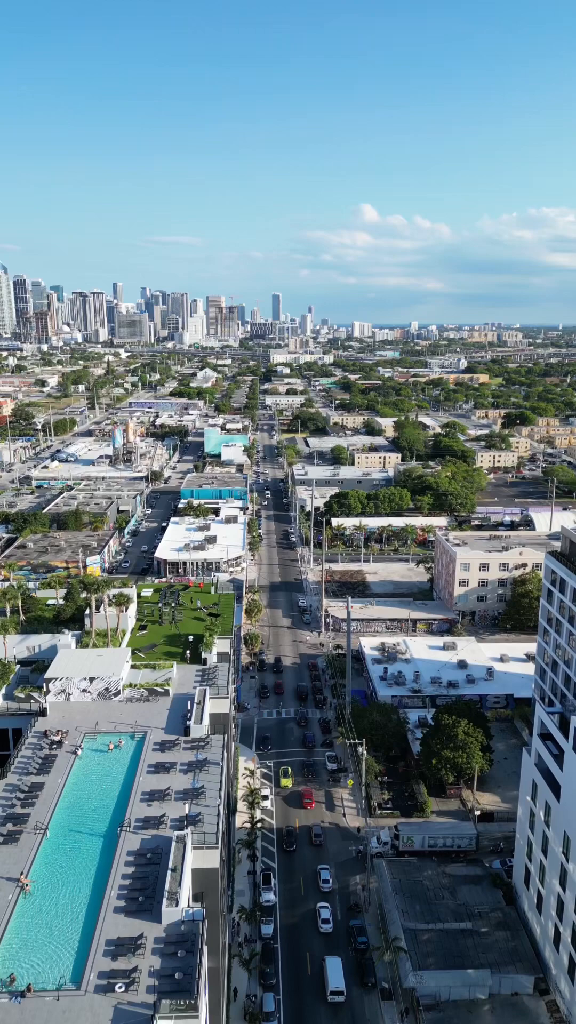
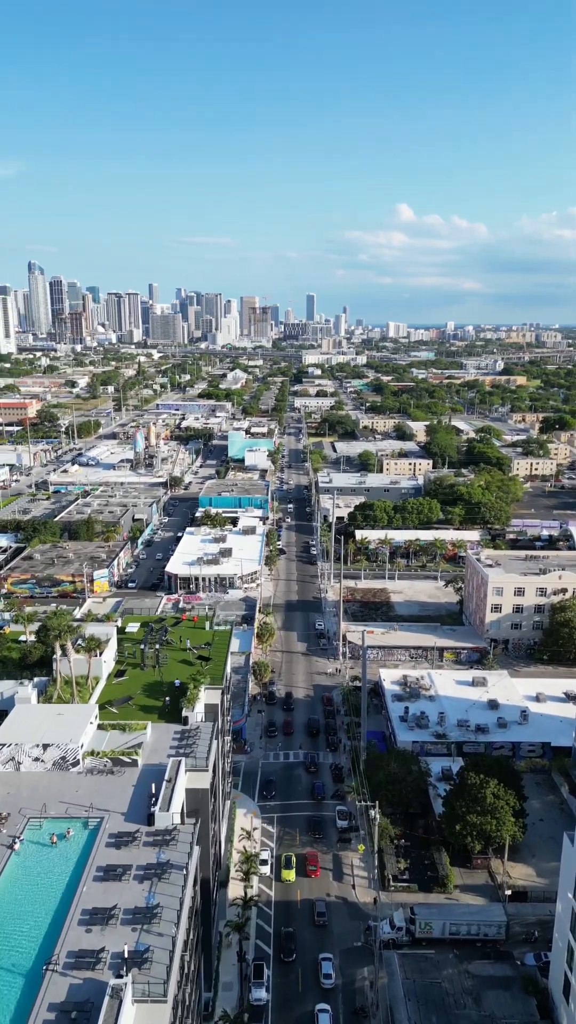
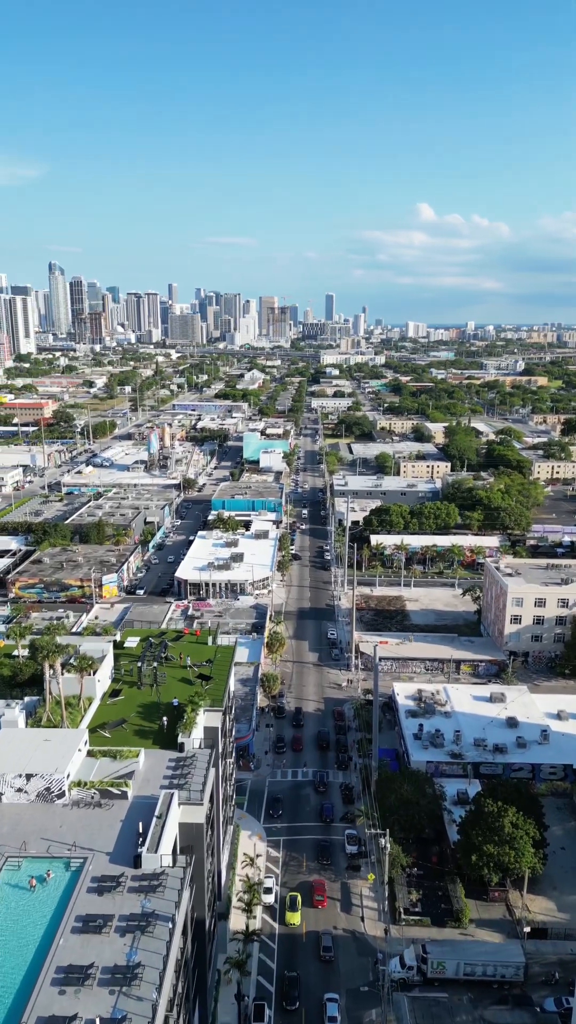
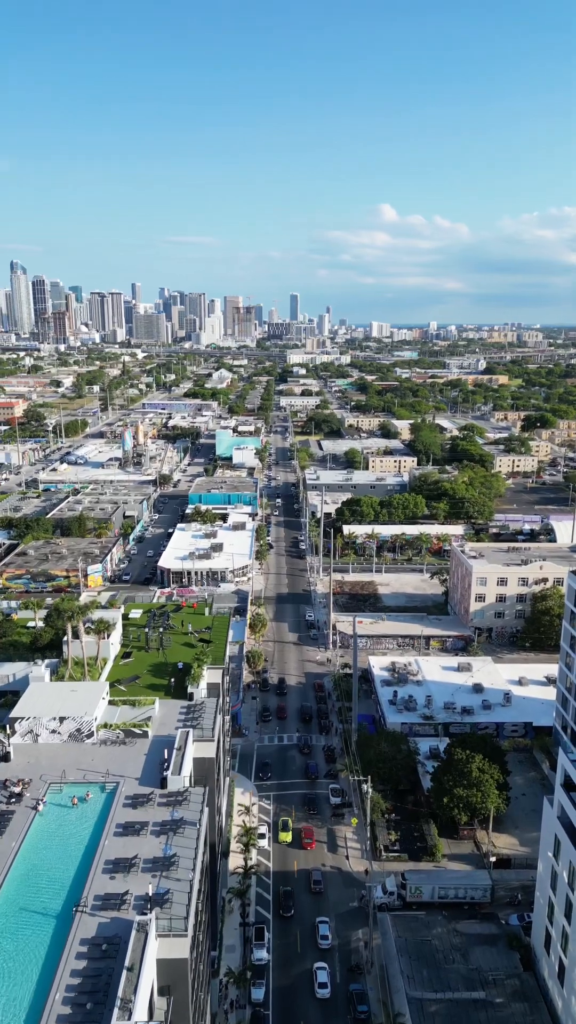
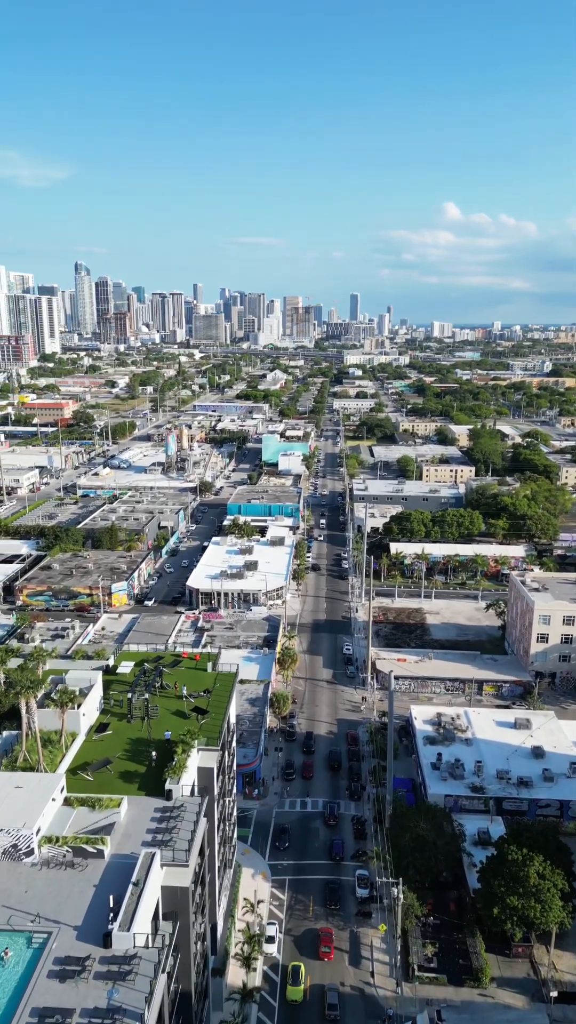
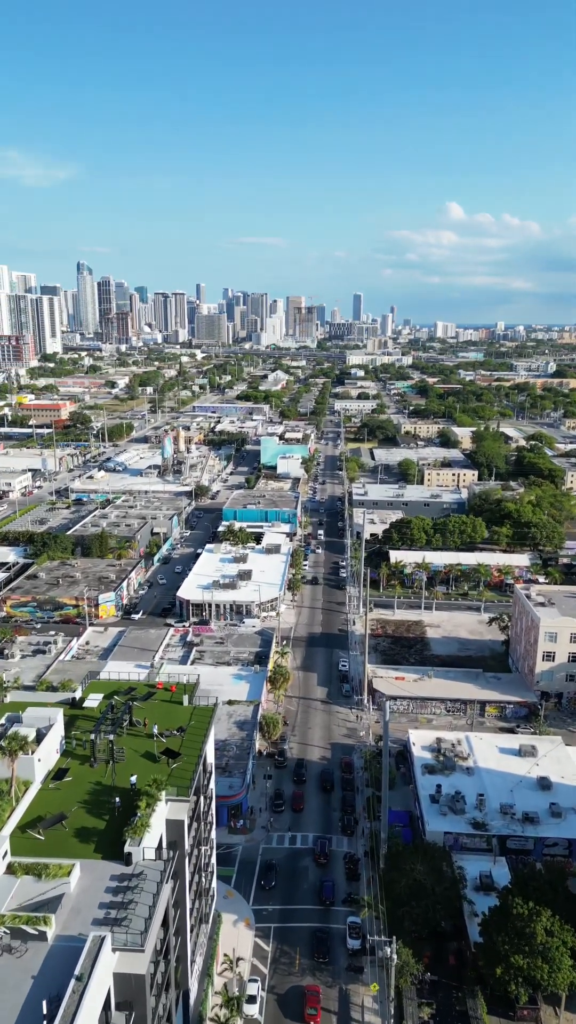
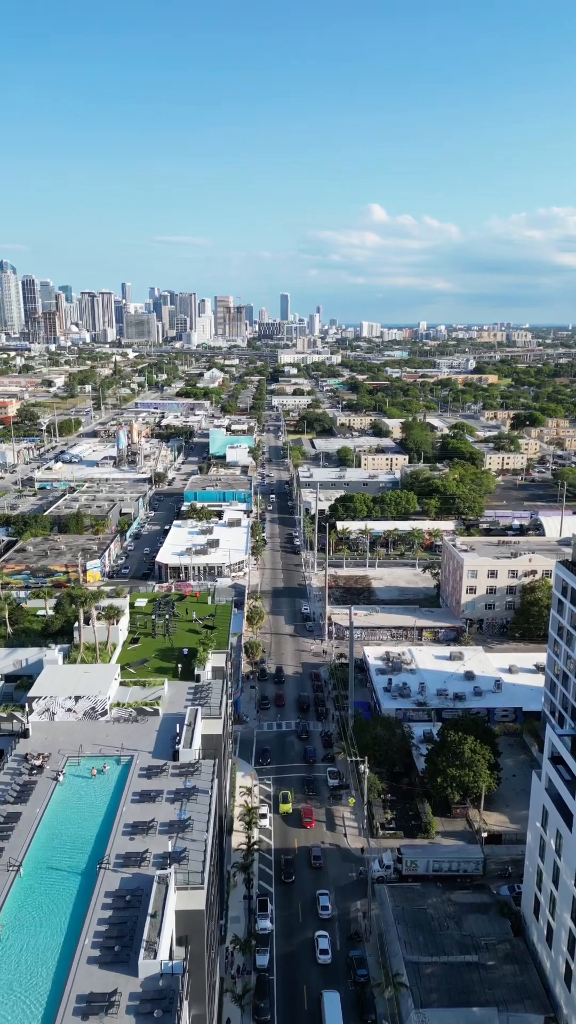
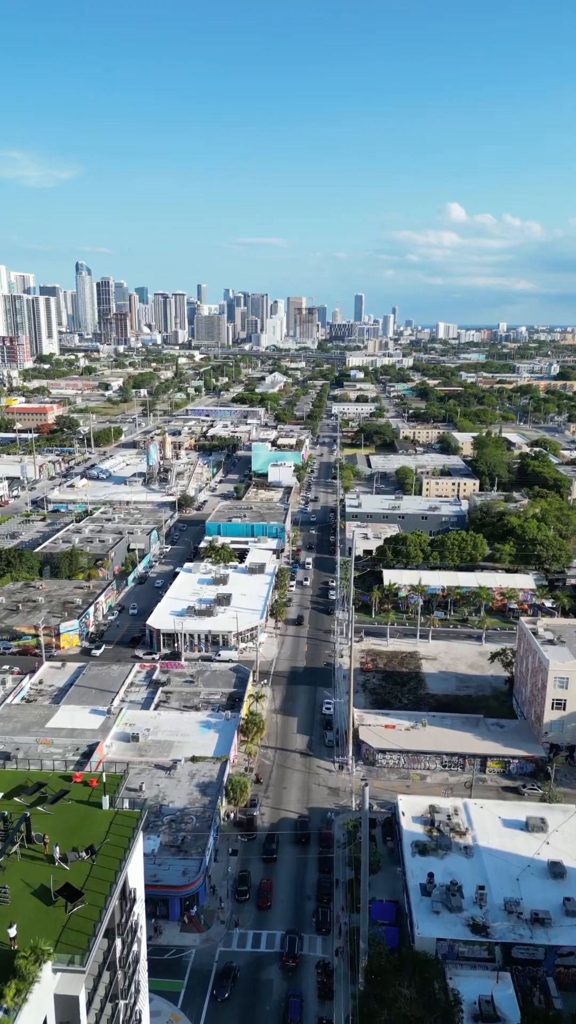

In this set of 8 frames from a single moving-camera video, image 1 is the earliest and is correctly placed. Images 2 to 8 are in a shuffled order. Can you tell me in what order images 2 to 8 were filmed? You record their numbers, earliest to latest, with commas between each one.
7, 4, 2, 3, 5, 6, 8
